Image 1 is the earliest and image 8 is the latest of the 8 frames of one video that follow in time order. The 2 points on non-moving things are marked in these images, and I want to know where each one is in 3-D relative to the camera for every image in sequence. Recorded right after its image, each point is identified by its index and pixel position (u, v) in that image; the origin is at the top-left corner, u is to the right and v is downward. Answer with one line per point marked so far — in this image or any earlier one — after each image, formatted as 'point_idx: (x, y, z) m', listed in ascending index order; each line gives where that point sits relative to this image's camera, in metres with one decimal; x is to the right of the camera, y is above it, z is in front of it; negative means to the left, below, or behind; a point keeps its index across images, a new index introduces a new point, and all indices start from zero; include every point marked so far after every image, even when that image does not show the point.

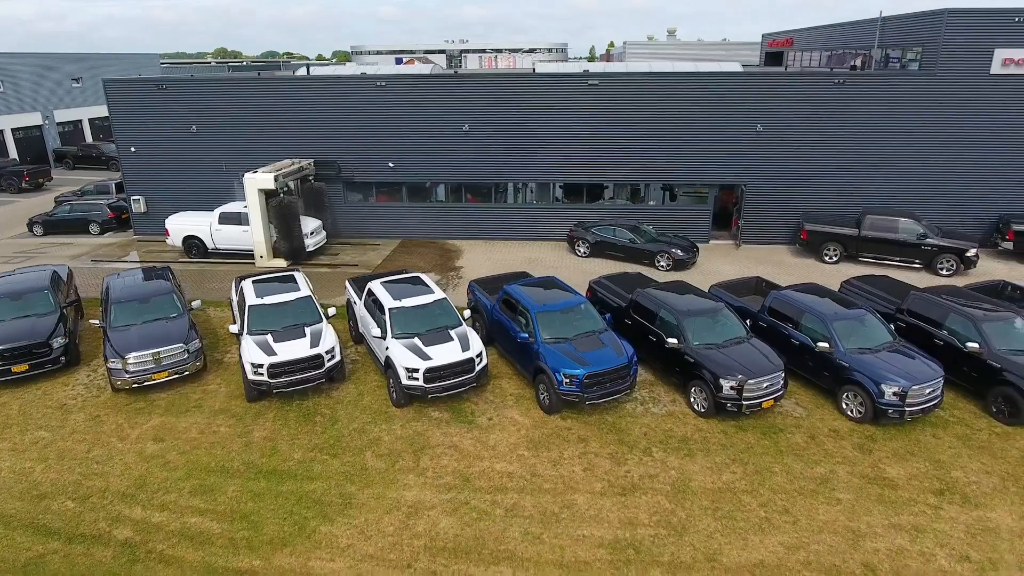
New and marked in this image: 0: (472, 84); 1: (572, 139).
0: (-0.9, +4.8, +18.1) m
1: (+1.4, +3.5, +18.4) m
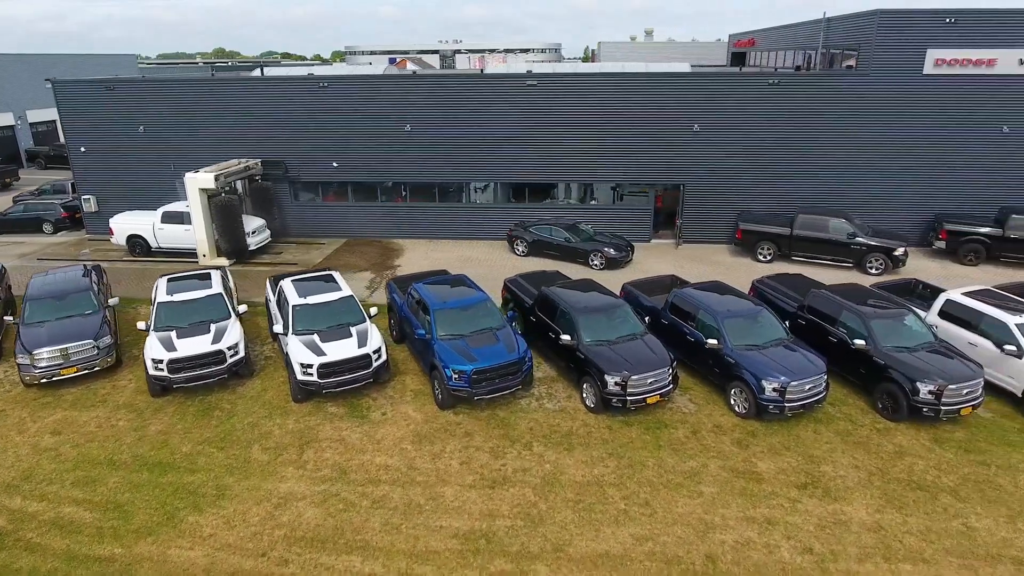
0: (-2.3, +4.8, +18.3) m
1: (0.0, +3.6, +18.6) m
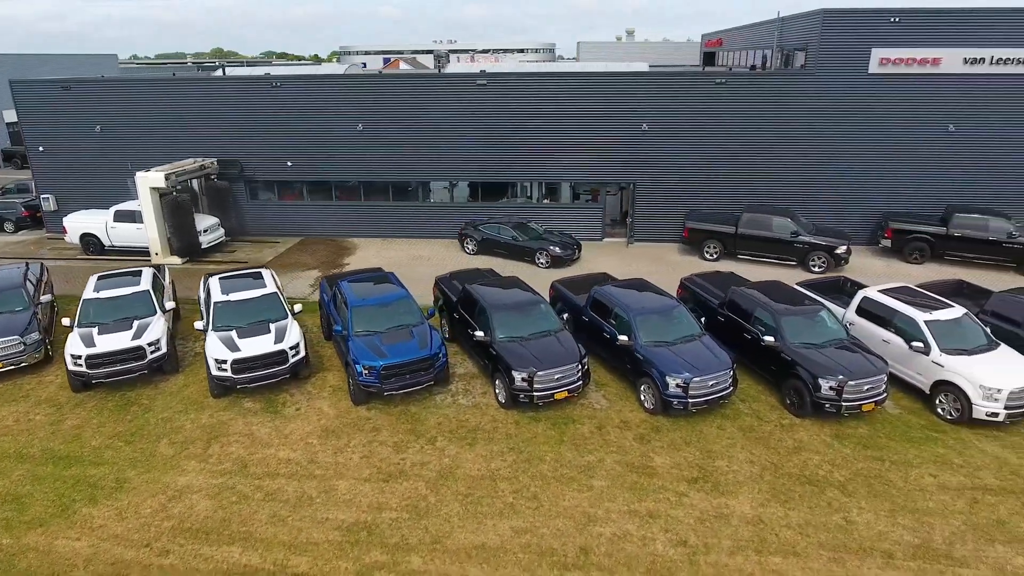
0: (-3.5, +4.9, +18.5) m
1: (-1.2, +3.6, +18.7) m
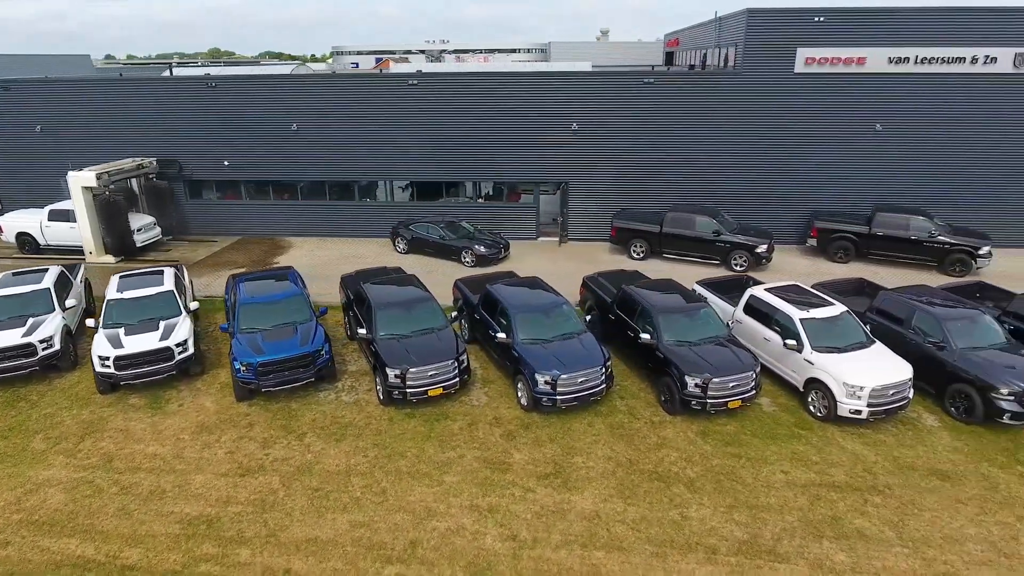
0: (-5.1, +4.9, +18.7) m
1: (-2.8, +3.7, +18.8) m
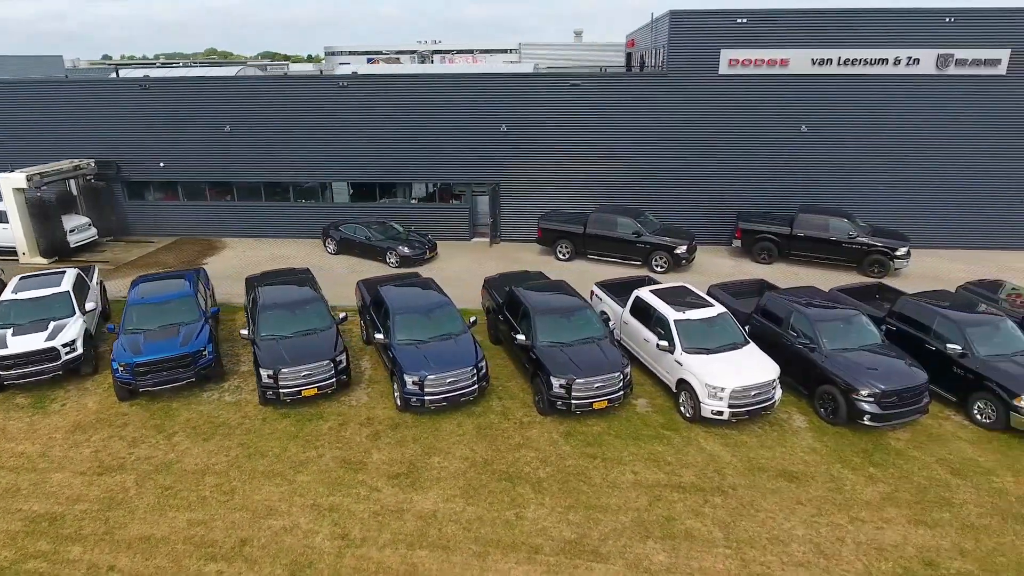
0: (-6.7, +4.9, +18.8) m
1: (-4.4, +3.6, +19.0) m
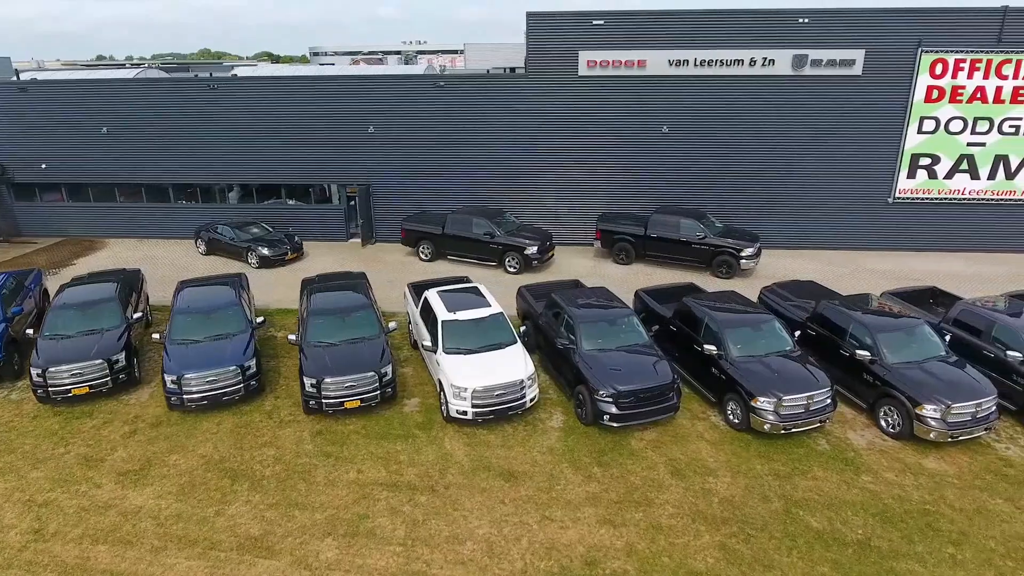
0: (-9.9, +4.9, +19.1) m
1: (-7.5, +3.7, +19.2) m
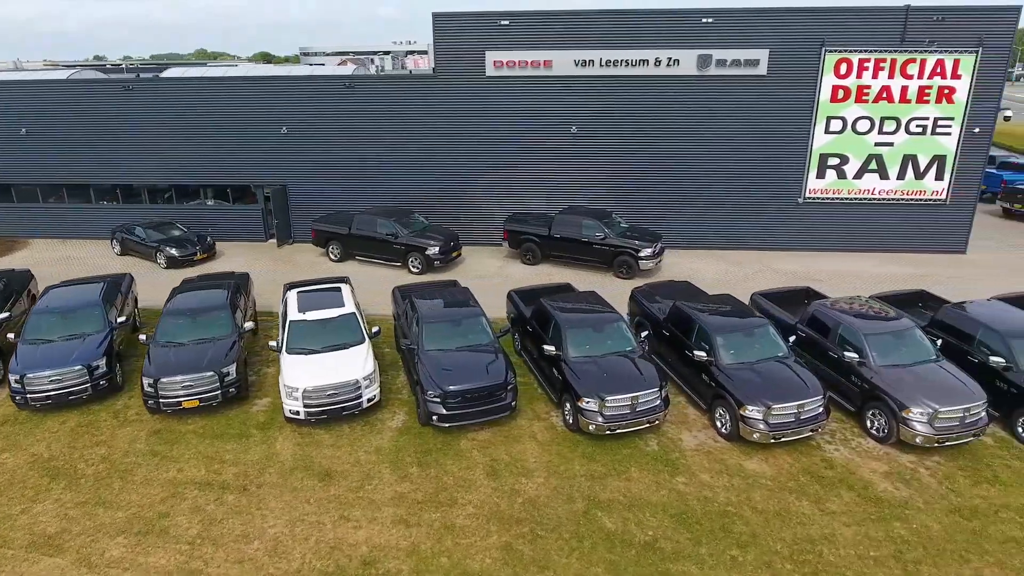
0: (-11.9, +4.9, +19.3) m
1: (-9.6, +3.7, +19.4) m
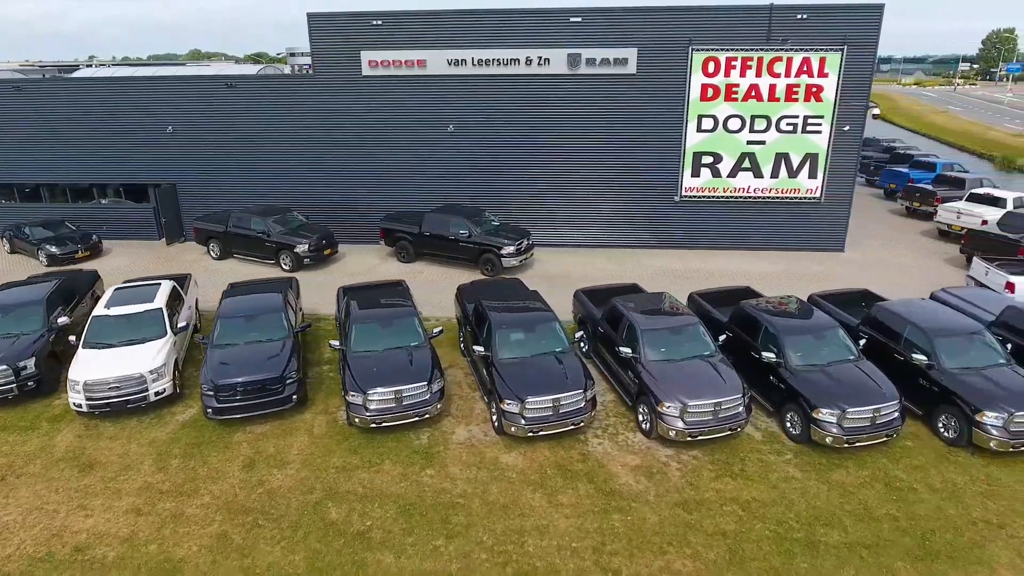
0: (-14.7, +5.0, +19.7) m
1: (-12.4, +3.7, +19.7) m
